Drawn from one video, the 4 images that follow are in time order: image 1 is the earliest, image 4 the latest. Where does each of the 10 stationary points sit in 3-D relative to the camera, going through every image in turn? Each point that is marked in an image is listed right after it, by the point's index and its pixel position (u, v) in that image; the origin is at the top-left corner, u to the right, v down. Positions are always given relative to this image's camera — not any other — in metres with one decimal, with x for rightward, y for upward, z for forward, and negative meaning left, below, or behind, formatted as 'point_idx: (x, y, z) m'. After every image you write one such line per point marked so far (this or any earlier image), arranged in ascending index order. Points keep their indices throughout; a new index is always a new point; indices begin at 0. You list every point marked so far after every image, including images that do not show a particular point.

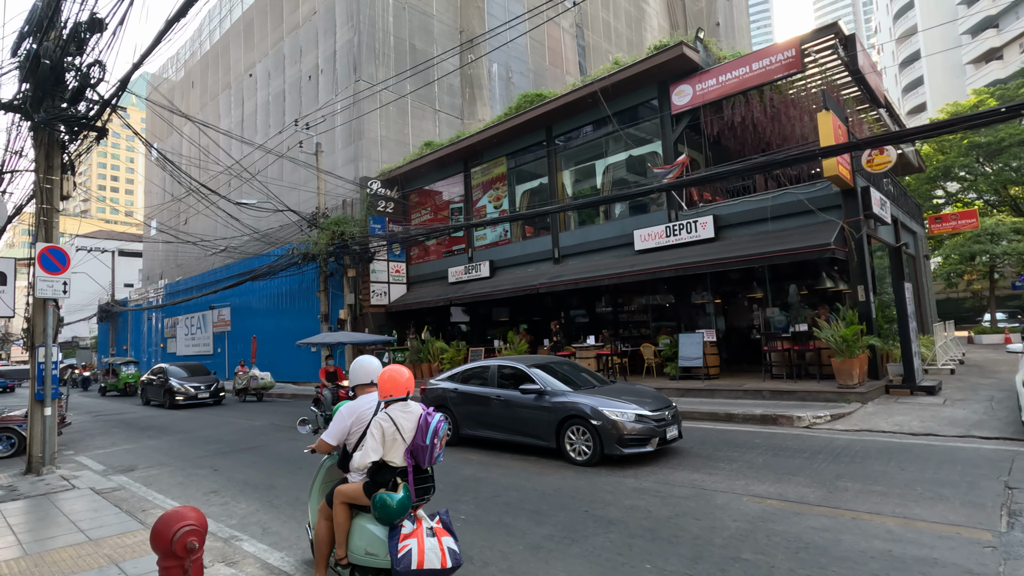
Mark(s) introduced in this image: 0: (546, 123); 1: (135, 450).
0: (+1.1, +5.2, +16.9) m
1: (-7.0, -3.0, +10.0) m
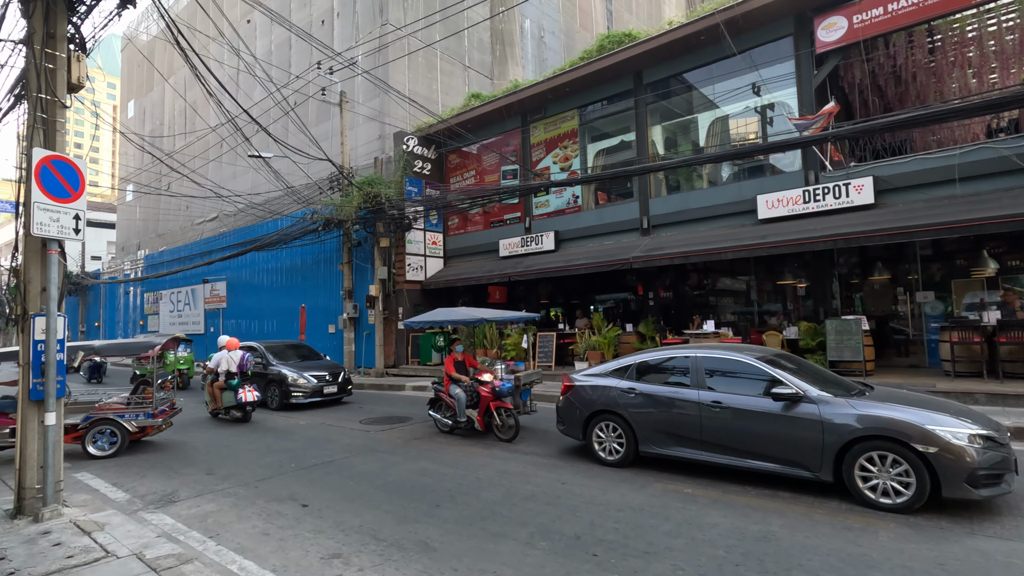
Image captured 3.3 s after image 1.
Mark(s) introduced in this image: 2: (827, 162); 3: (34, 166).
0: (+3.3, +5.9, +14.2) m
1: (-4.7, -2.4, +7.2) m
2: (+6.8, +2.7, +11.5) m
3: (-4.2, +1.1, +4.7) m
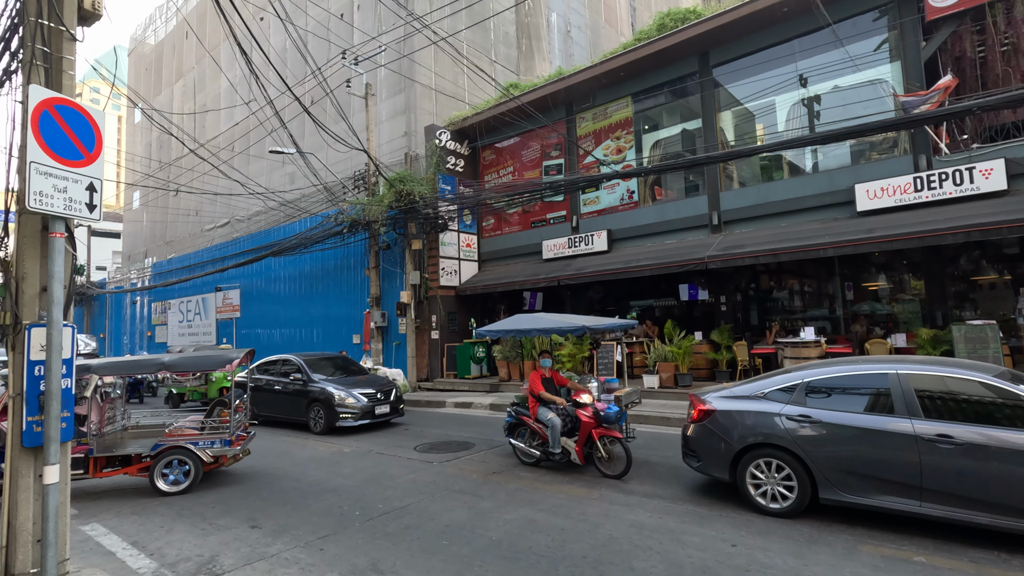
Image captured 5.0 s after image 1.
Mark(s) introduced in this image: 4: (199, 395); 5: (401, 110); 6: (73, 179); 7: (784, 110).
0: (+4.6, +5.8, +12.9) m
1: (-3.4, -2.4, +5.7) m
2: (+8.1, +2.7, +10.1) m
3: (-3.0, +1.1, +3.3) m
4: (-7.5, -2.6, +12.8) m
5: (-4.0, +6.5, +19.5) m
6: (-2.9, +0.7, +3.5) m
7: (+6.1, +4.0, +12.1) m
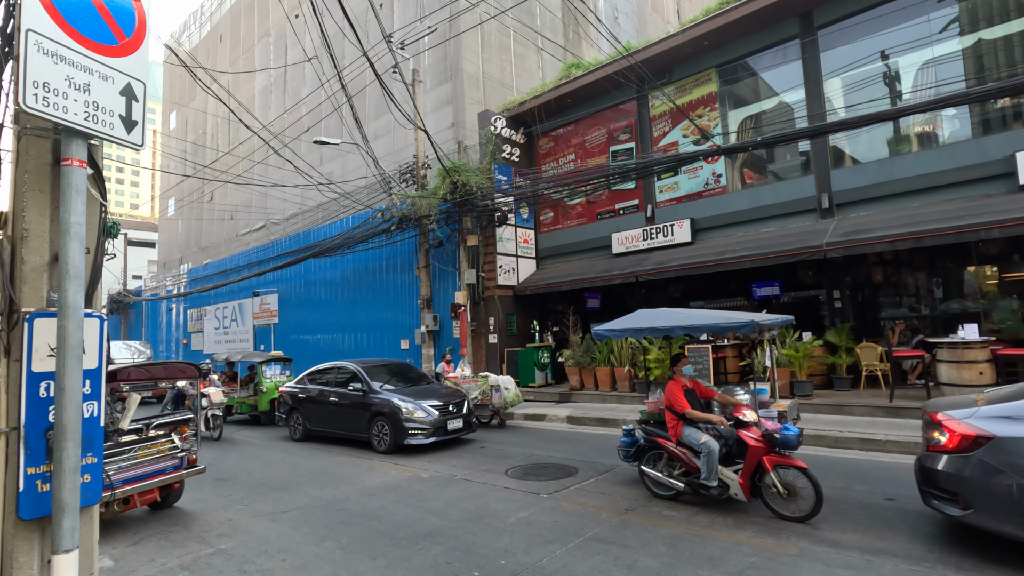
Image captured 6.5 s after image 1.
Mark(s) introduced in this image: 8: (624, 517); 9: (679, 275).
0: (+6.1, +5.9, +11.2) m
1: (-2.1, -2.3, +4.4) m
2: (+9.5, +2.9, +8.3) m
3: (-1.8, +1.2, +2.0) m
4: (-5.8, -2.6, +11.6) m
5: (-2.2, +6.5, +18.3) m
6: (-1.7, +0.8, +2.1) m
7: (+7.7, +4.2, +10.3) m
8: (+1.1, -2.3, +5.3) m
9: (+3.8, +0.3, +12.1) m
